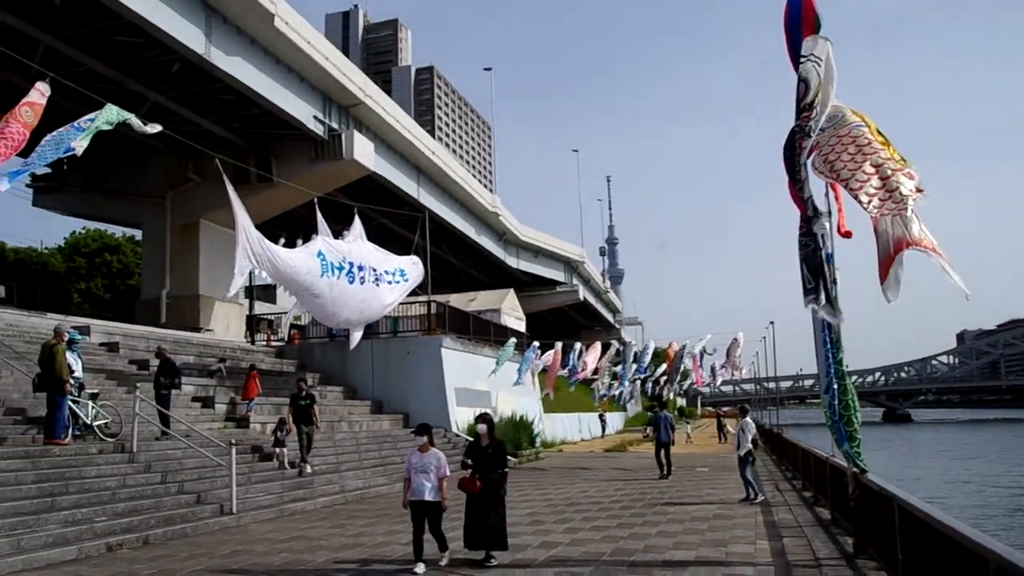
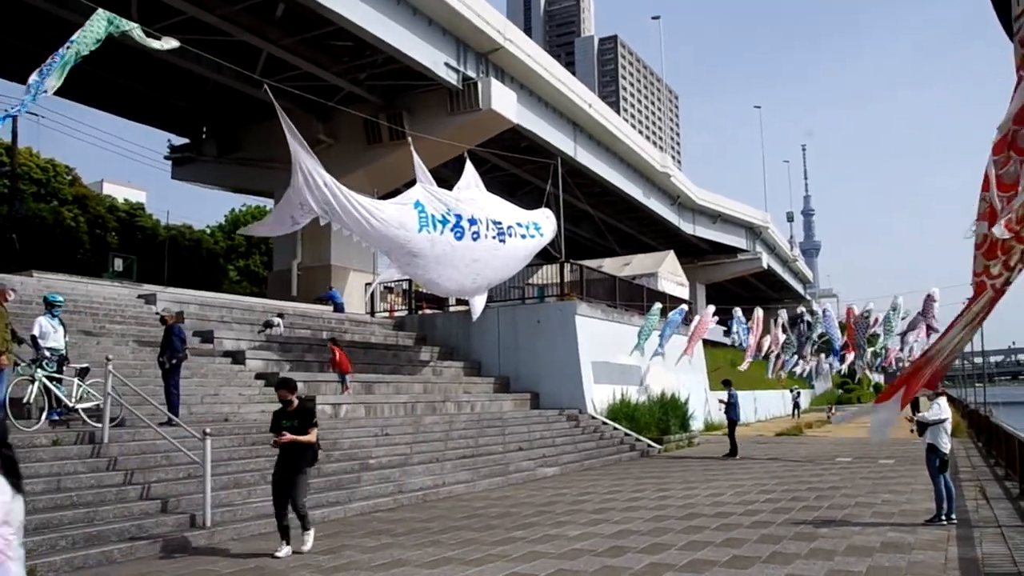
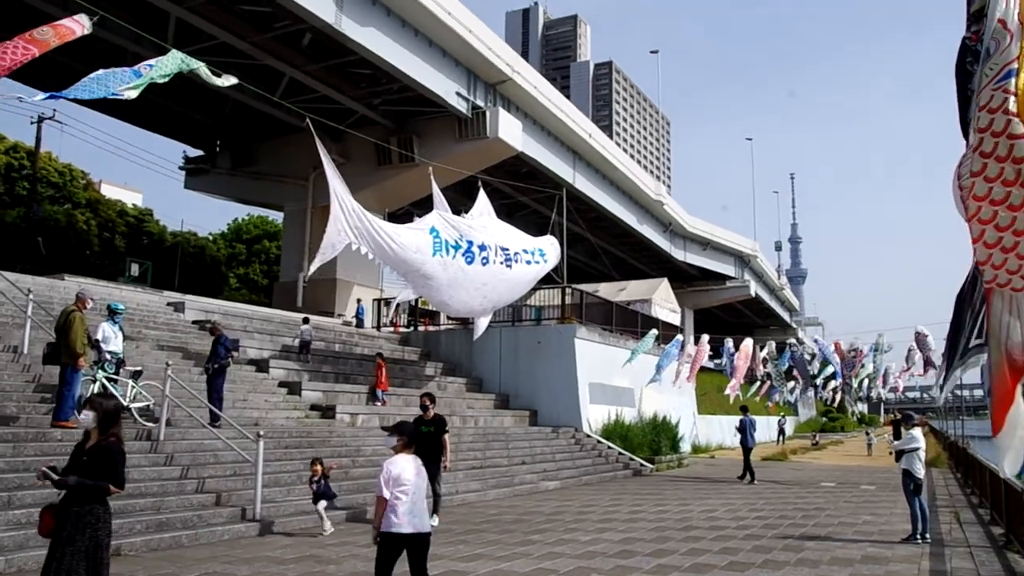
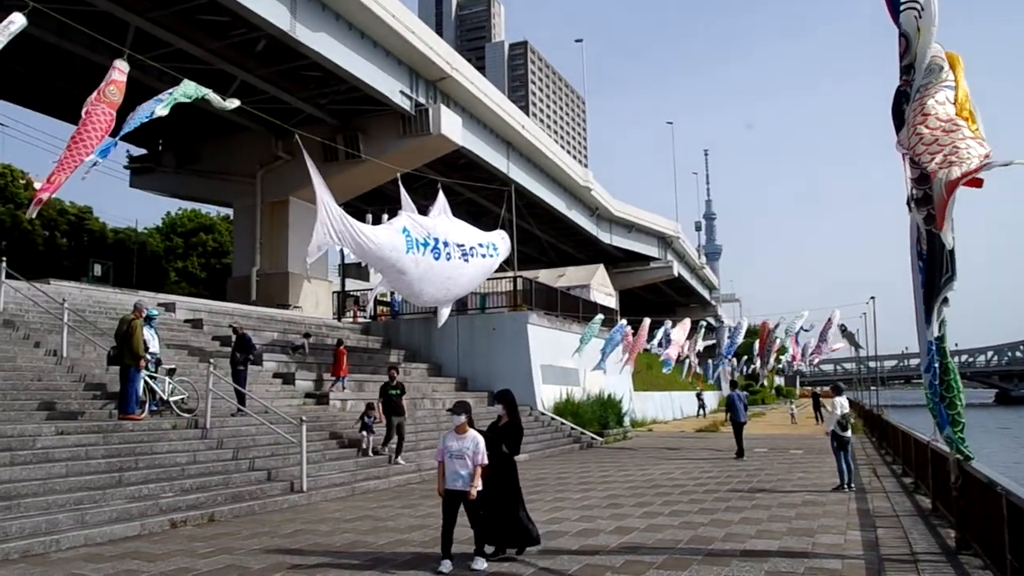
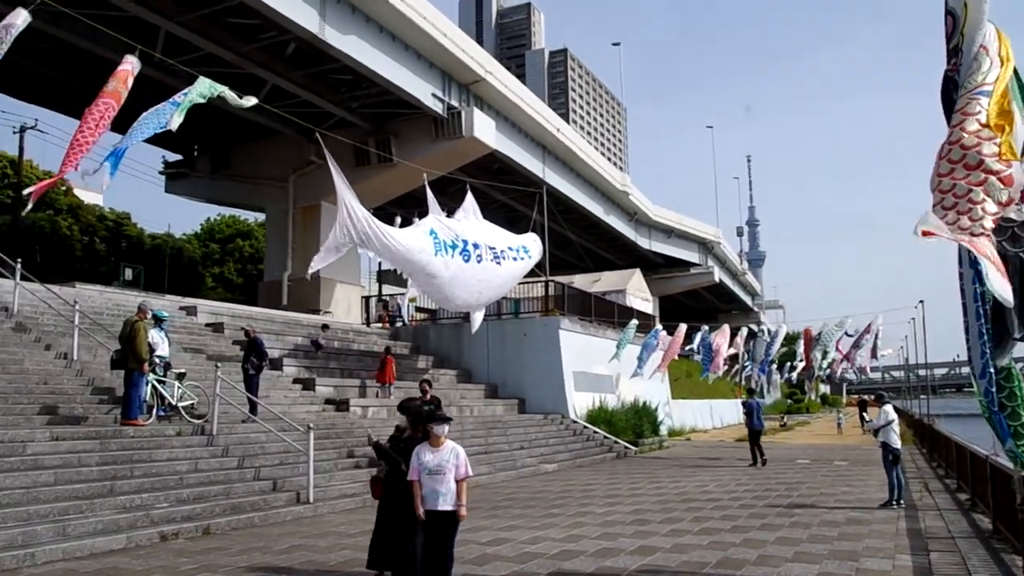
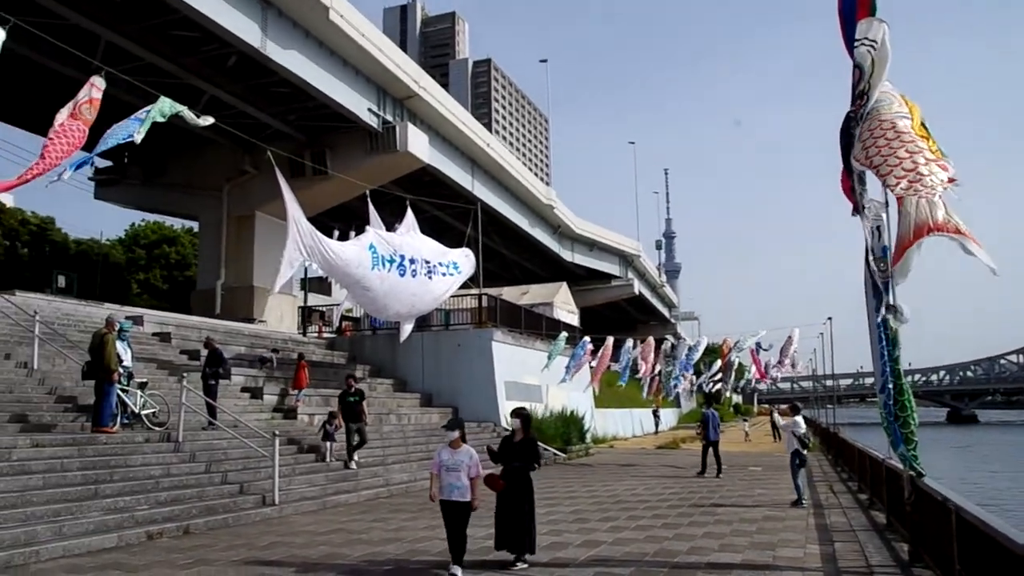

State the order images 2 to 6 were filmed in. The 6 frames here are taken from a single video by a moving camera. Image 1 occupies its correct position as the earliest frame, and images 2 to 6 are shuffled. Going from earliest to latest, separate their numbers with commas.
6, 4, 5, 3, 2
